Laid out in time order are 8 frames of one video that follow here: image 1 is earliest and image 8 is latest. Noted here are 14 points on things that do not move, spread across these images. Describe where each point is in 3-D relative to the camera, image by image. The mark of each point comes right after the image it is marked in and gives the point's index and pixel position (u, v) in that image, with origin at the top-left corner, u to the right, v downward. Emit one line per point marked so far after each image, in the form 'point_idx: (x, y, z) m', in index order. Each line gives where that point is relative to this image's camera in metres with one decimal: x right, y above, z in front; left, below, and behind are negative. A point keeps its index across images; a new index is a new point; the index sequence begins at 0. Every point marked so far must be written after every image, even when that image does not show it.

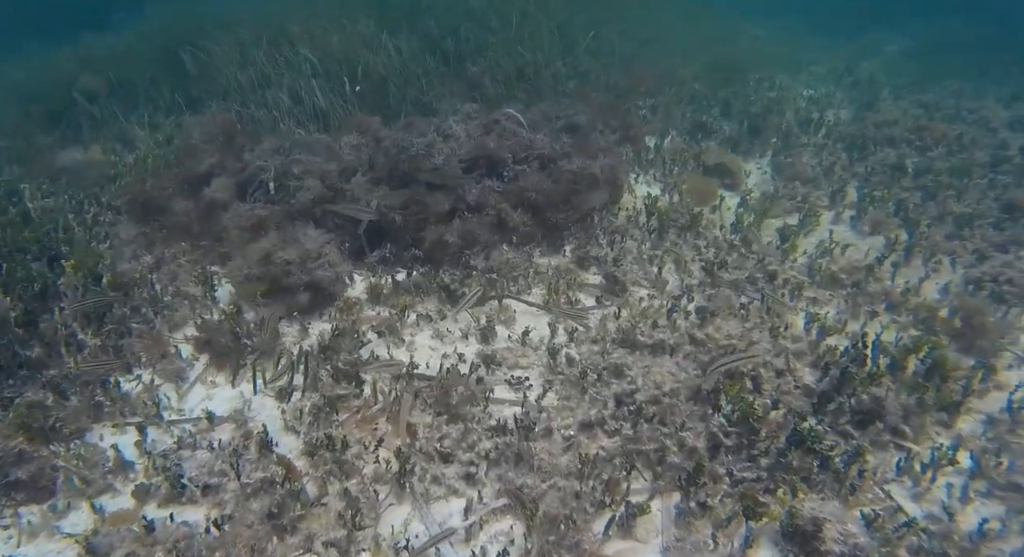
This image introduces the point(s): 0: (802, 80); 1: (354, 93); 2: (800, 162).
0: (+5.8, +4.0, +12.3) m
1: (-1.9, +2.4, +7.9) m
2: (+4.0, +1.6, +8.6) m
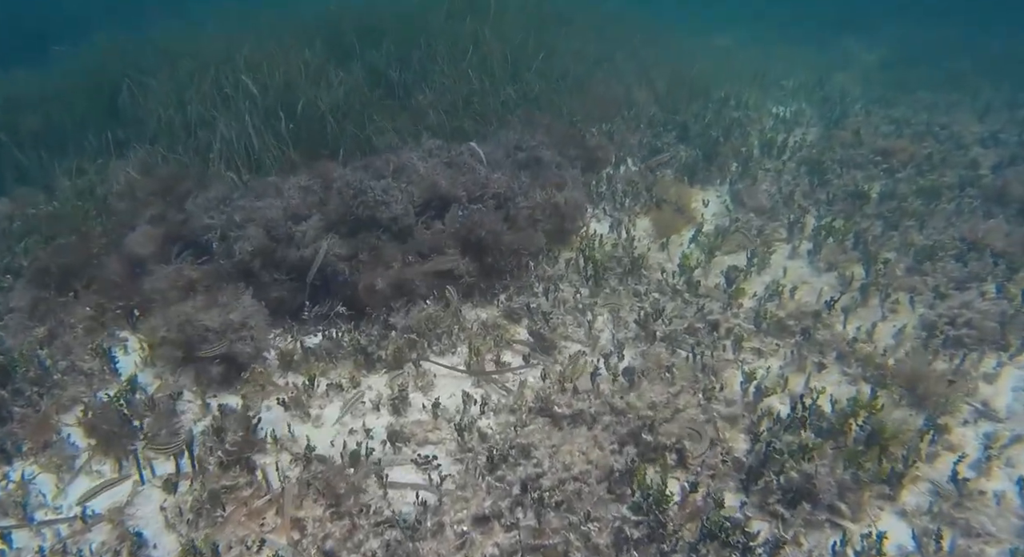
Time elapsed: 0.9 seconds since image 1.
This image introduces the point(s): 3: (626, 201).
0: (+5.1, +3.6, +12.0) m
1: (-2.7, +1.8, +7.6) m
2: (+3.3, +1.2, +8.2) m
3: (+1.5, +1.0, +7.8) m
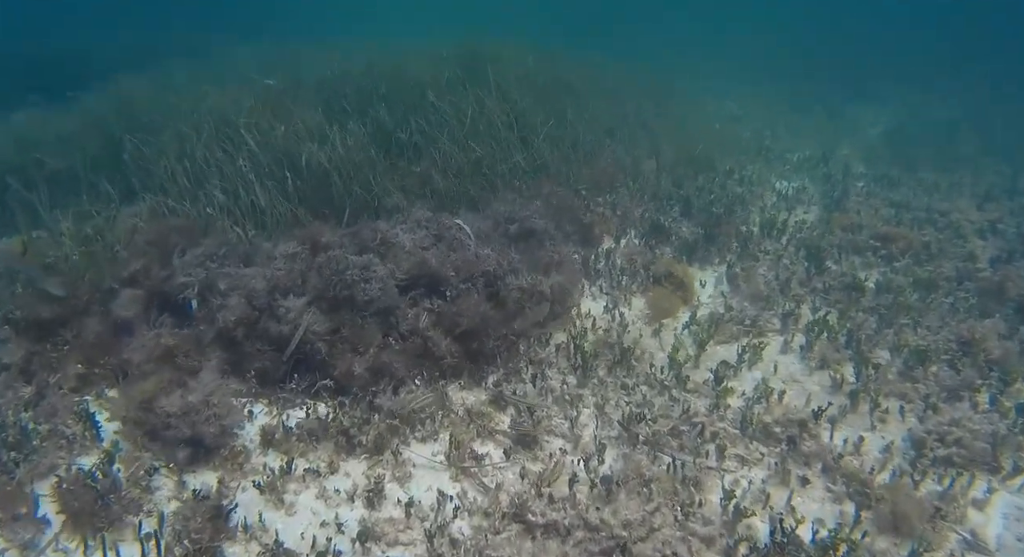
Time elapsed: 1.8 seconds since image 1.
0: (+5.2, +2.1, +12.1) m
1: (-2.7, +1.1, +7.6) m
2: (+3.3, 0.0, +8.2) m
3: (+1.4, 0.0, +7.8) m
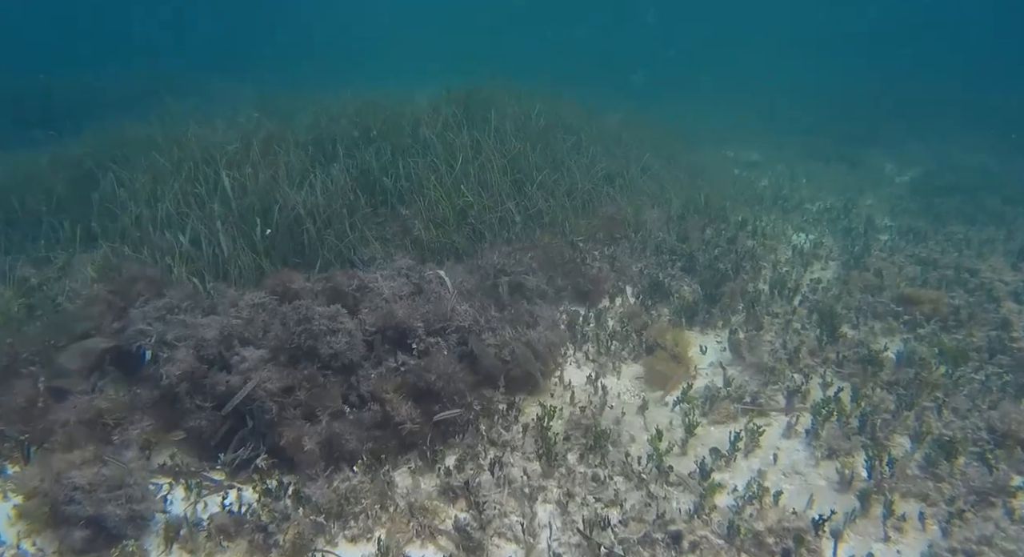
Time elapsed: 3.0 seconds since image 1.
0: (+5.2, +1.1, +11.3) m
1: (-2.9, +0.4, +7.2) m
2: (+3.0, -0.8, +7.4) m
3: (+1.2, -0.8, +7.1) m
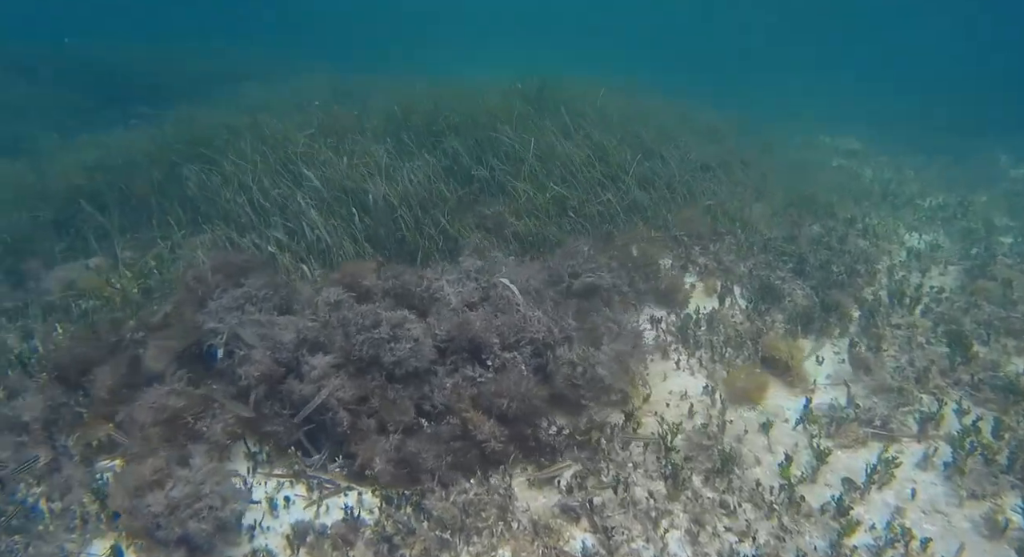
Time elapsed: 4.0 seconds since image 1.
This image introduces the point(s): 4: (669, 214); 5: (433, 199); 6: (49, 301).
0: (+6.7, +1.0, +10.5) m
1: (-1.7, +0.6, +7.0) m
2: (+4.2, -0.9, +6.9) m
3: (+2.3, -0.8, +6.7) m
4: (+2.2, +0.9, +8.7) m
5: (-1.0, +1.0, +7.6) m
6: (-4.8, -0.2, +6.3) m
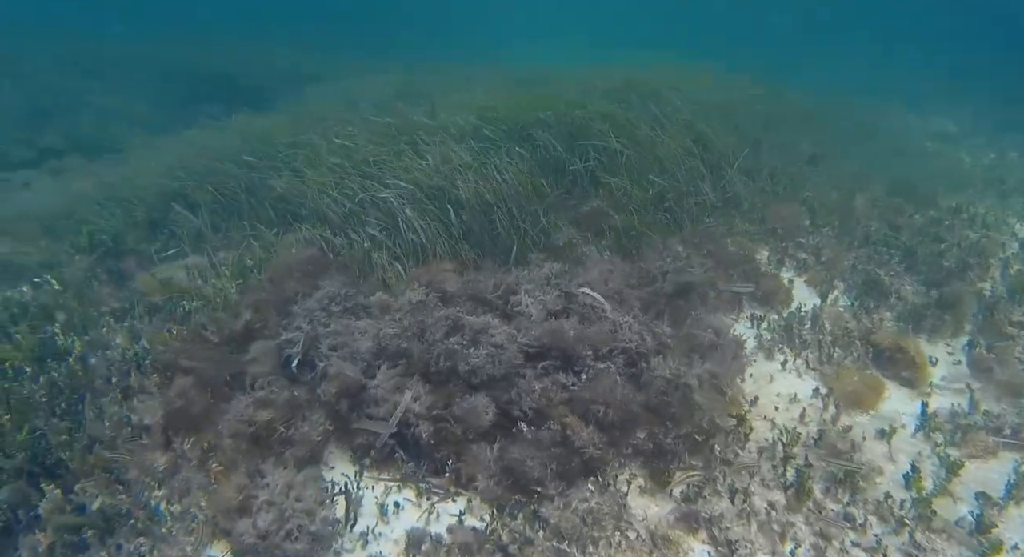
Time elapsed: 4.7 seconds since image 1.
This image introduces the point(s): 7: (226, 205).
0: (+8.0, +1.2, +9.8) m
1: (-0.7, +0.6, +6.9) m
2: (+5.2, -0.8, +6.4) m
3: (+3.3, -0.8, +6.3) m
4: (+3.4, +1.0, +8.3) m
5: (+0.1, +1.1, +7.5) m
6: (-3.8, -0.2, +6.4) m
7: (-3.8, +1.1, +8.3) m
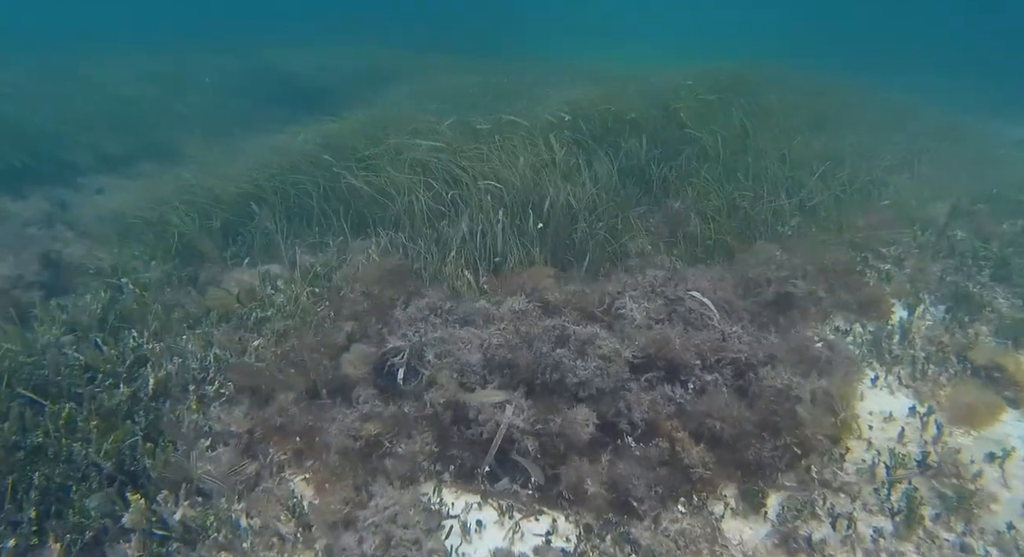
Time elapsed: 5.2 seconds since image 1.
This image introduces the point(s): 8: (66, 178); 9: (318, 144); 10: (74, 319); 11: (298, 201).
0: (+8.9, +1.0, +9.2) m
1: (+0.1, +0.5, +6.8) m
2: (+5.9, -1.0, +5.9) m
3: (+4.0, -0.9, +5.9) m
4: (+4.2, +0.8, +8.0) m
5: (+0.9, +0.9, +7.3) m
6: (-3.0, -0.3, +6.5) m
7: (-3.0, +1.0, +8.4) m
8: (-8.3, +1.9, +11.5) m
9: (-3.5, +2.4, +10.7) m
10: (-4.4, -0.4, +6.1) m
11: (-3.1, +1.1, +8.5) m
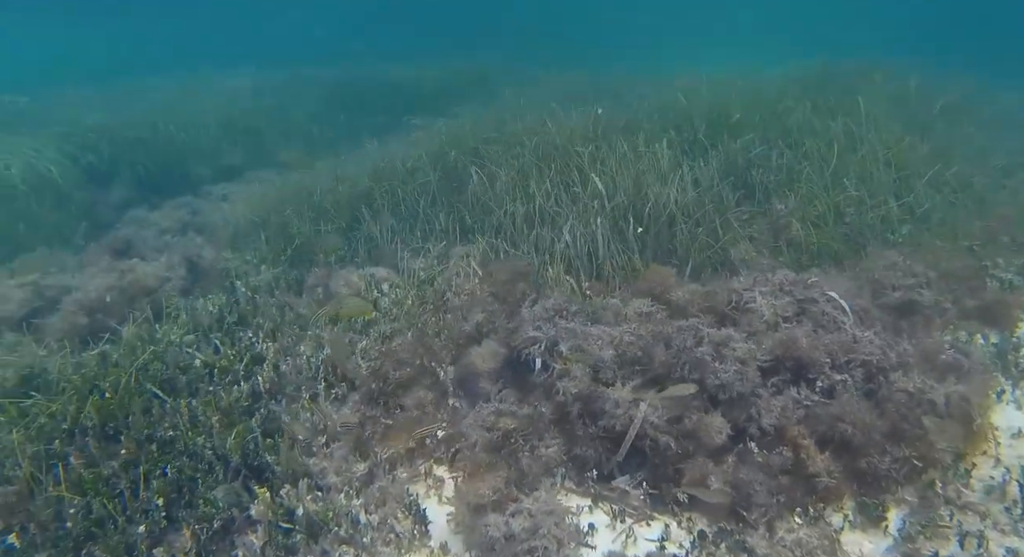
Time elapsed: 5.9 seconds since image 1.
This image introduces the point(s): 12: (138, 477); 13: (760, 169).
0: (+10.1, +0.8, +8.3) m
1: (+1.2, +0.5, +6.8) m
2: (+6.9, -1.1, +5.4) m
3: (+5.0, -1.0, +5.6) m
4: (+5.4, +0.7, +7.6) m
5: (+2.0, +0.9, +7.3) m
6: (-2.0, -0.4, +6.8) m
7: (-1.8, +0.9, +8.7) m
8: (-6.7, +1.8, +12.3) m
9: (-2.1, +2.3, +11.0) m
10: (-3.4, -0.4, +6.6) m
11: (-1.9, +1.0, +8.9) m
12: (-2.8, -1.5, +4.7) m
13: (+3.0, +1.6, +8.4) m
